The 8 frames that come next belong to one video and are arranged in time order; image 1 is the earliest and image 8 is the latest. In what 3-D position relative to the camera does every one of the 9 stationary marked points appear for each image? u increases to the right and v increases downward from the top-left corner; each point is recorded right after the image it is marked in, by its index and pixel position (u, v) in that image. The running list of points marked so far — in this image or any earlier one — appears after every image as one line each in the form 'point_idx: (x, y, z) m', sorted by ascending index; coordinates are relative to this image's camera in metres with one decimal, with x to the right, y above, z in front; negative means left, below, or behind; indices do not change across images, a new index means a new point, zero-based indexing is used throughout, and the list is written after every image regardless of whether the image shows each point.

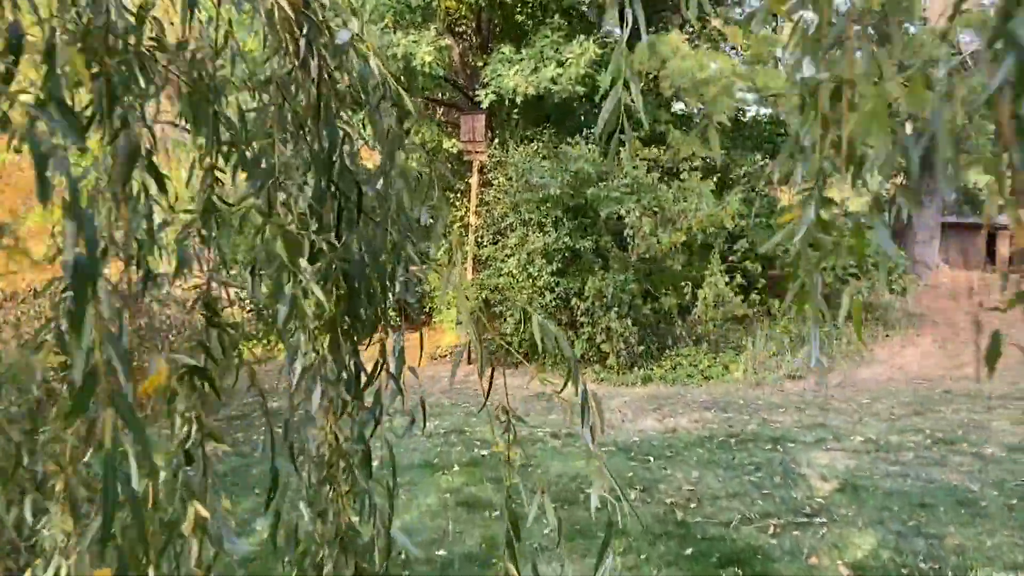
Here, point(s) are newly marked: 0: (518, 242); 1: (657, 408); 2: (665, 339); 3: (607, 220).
0: (+0.1, +0.5, +8.7) m
1: (+1.2, -1.0, +7.1) m
2: (+1.6, -0.5, +9.2) m
3: (+0.9, +0.7, +8.8) m
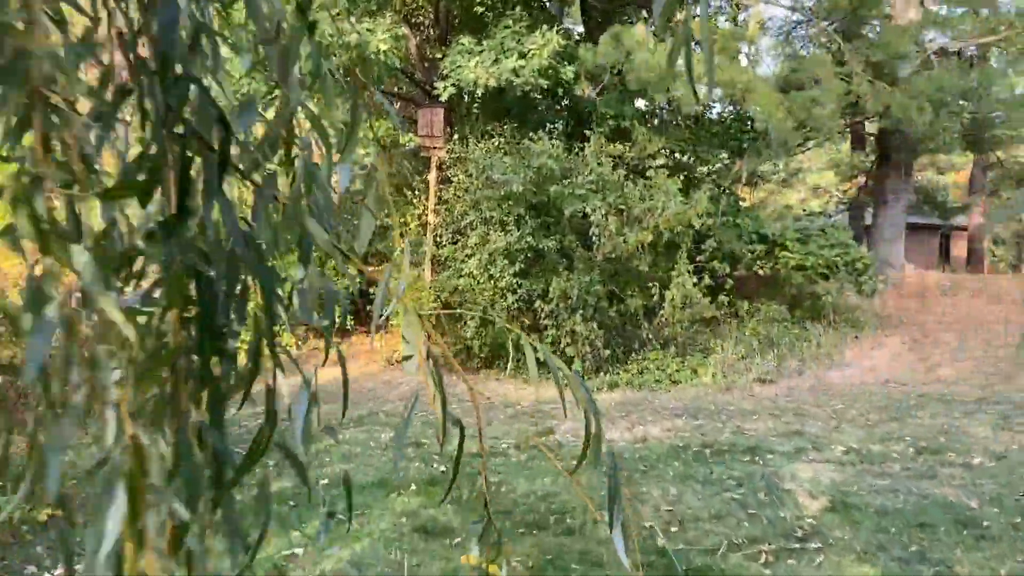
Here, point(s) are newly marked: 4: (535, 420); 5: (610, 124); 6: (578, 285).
0: (-0.3, +0.4, +8.3) m
1: (+0.9, -1.0, +6.8) m
2: (+1.2, -0.5, +8.9) m
3: (+0.6, +0.7, +8.4) m
4: (+0.2, -1.0, +6.5) m
5: (+1.0, +1.7, +9.2) m
6: (+0.6, 0.0, +8.2) m
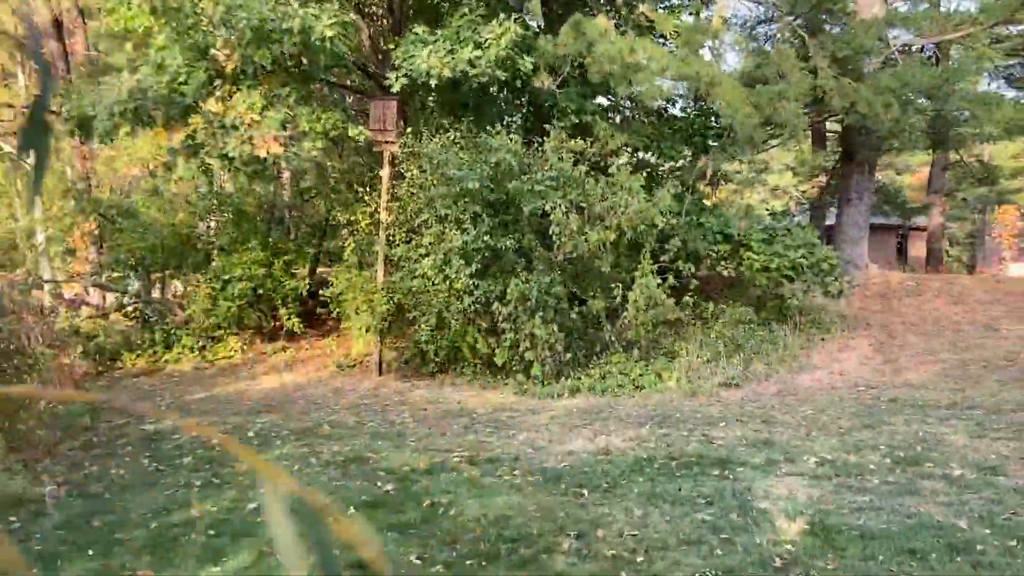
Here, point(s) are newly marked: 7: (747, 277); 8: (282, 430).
0: (-0.7, +0.4, +7.9) m
1: (+0.5, -1.0, +6.4) m
2: (+0.8, -0.6, +8.5) m
3: (+0.2, +0.7, +8.0) m
4: (-0.1, -1.0, +6.1) m
5: (+0.6, +1.7, +8.9) m
6: (+0.2, 0.0, +7.8) m
7: (+2.5, +0.1, +9.4) m
8: (-1.6, -1.0, +6.2) m
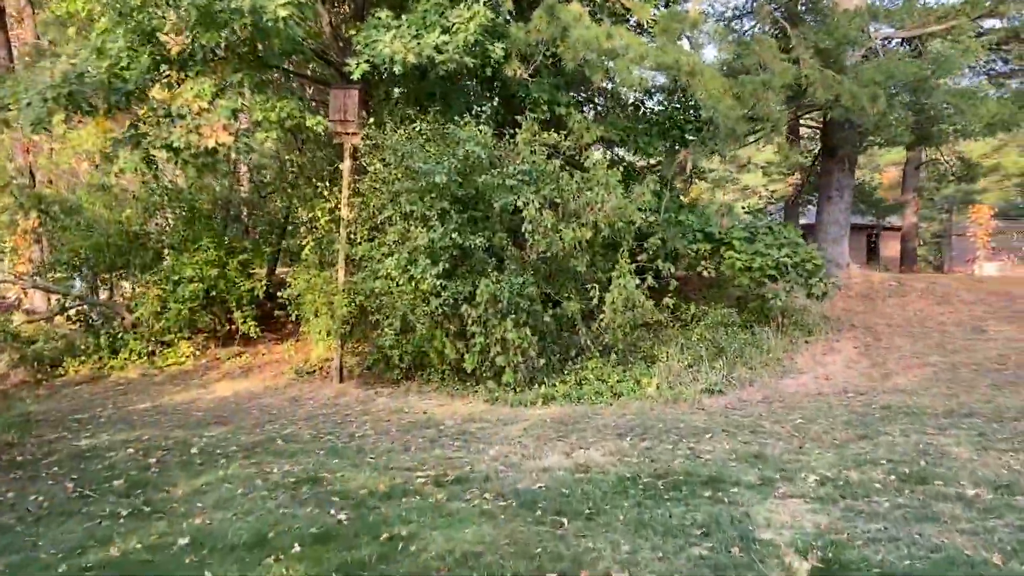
0: (-1.0, +0.4, +7.4) m
1: (+0.3, -1.0, +6.0) m
2: (+0.5, -0.6, +8.1) m
3: (-0.1, +0.6, +7.6) m
4: (-0.3, -1.0, +5.6) m
5: (+0.3, +1.7, +8.4) m
6: (0.0, 0.0, +7.3) m
7: (+2.2, +0.1, +8.9) m
8: (-1.8, -1.0, +5.6) m
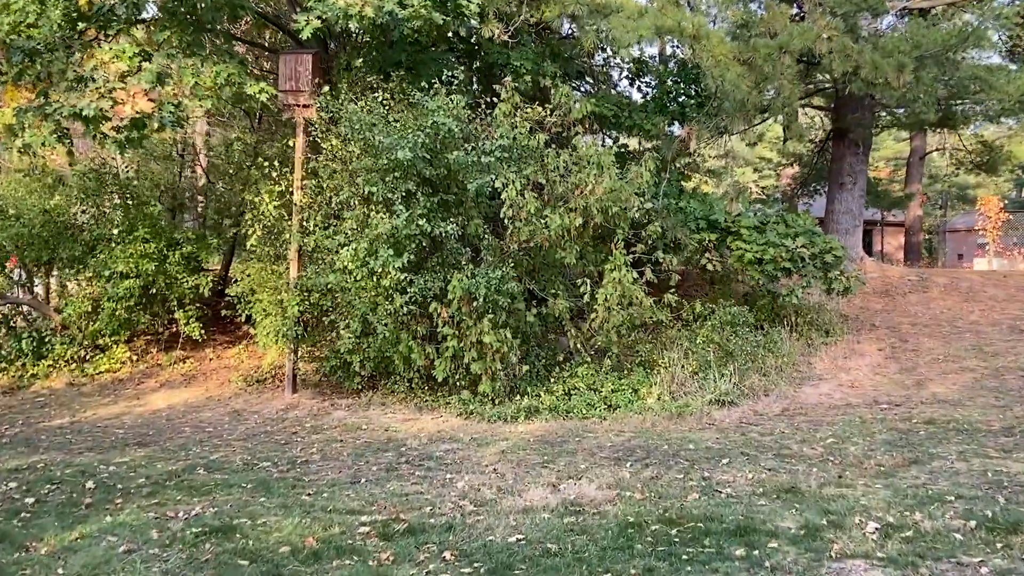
0: (-1.1, +0.4, +6.3) m
1: (+0.2, -1.0, +4.9) m
2: (+0.3, -0.5, +7.0) m
3: (-0.3, +0.7, +6.5) m
4: (-0.5, -1.0, +4.6) m
5: (+0.1, +1.7, +7.4) m
6: (-0.2, 0.0, +6.3) m
7: (+2.0, +0.1, +7.9) m
8: (-1.9, -1.0, +4.6) m
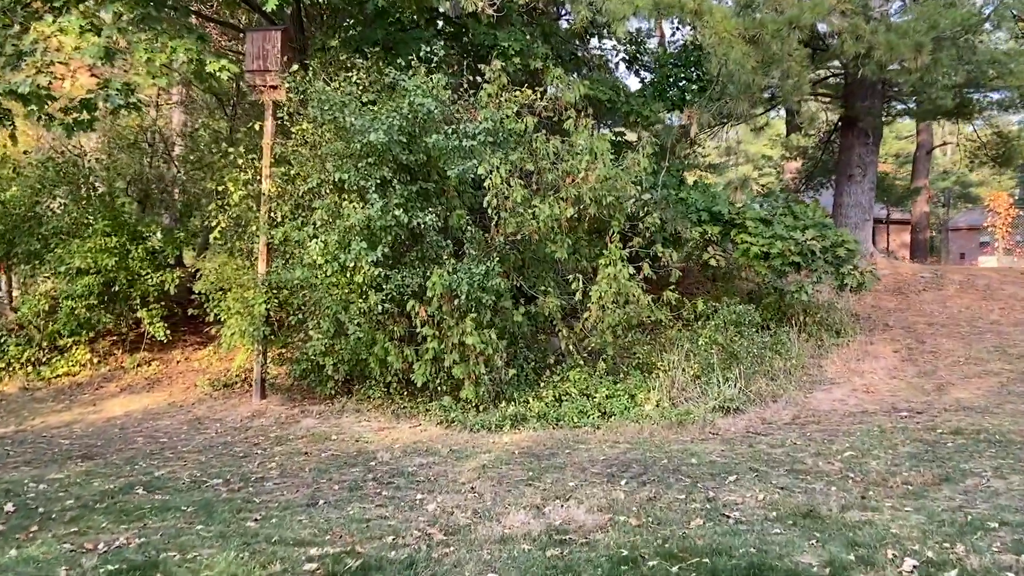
0: (-1.2, +0.5, +5.8) m
1: (+0.1, -0.9, +4.4) m
2: (+0.2, -0.5, +6.5) m
3: (-0.4, +0.7, +6.0) m
4: (-0.6, -0.9, +4.0) m
5: (0.0, +1.7, +6.8) m
6: (-0.3, +0.1, +5.7) m
7: (+1.9, +0.2, +7.4) m
8: (-2.0, -1.0, +4.0) m
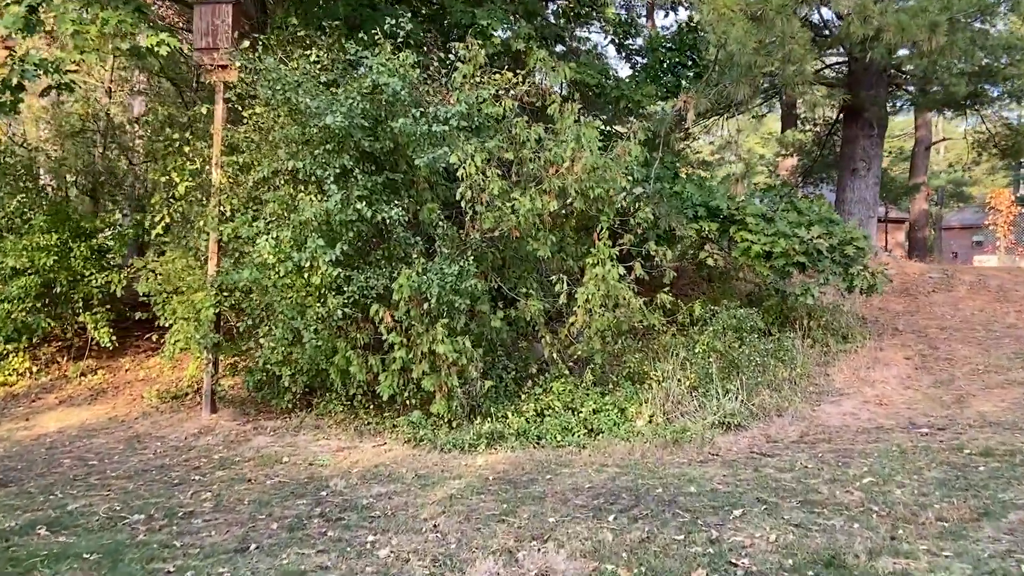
0: (-1.3, +0.5, +5.2) m
1: (0.0, -1.0, +3.8) m
2: (+0.1, -0.5, +5.9) m
3: (-0.5, +0.7, +5.4) m
4: (-0.7, -1.0, +3.4) m
5: (-0.1, +1.7, +6.2) m
6: (-0.4, +0.1, +5.1) m
7: (+1.7, +0.2, +6.8) m
8: (-2.1, -1.0, +3.4) m
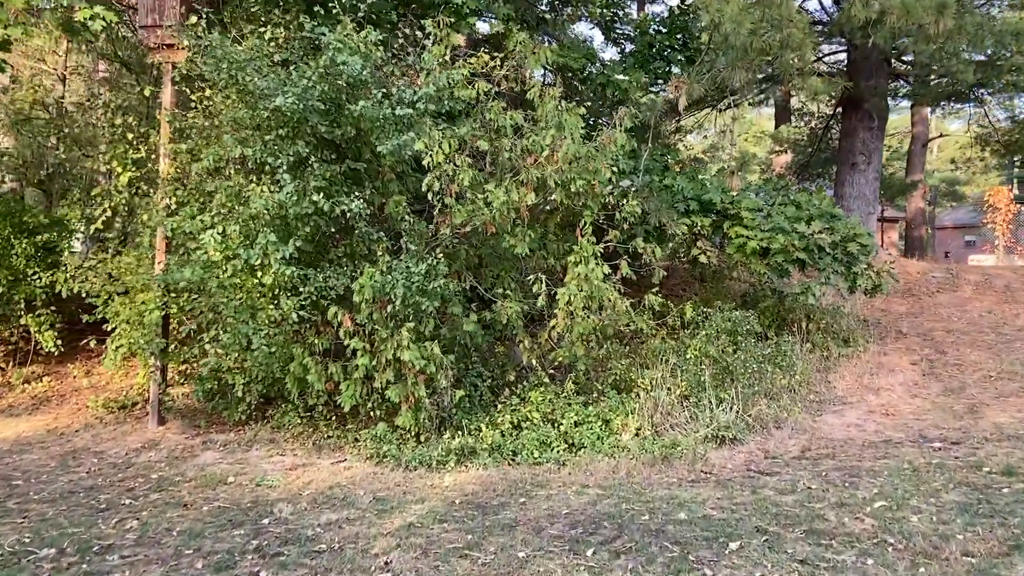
0: (-1.5, +0.5, +4.7) m
1: (-0.1, -1.0, +3.3) m
2: (-0.1, -0.5, +5.4) m
3: (-0.6, +0.7, +4.9) m
4: (-0.8, -1.0, +3.0) m
5: (-0.3, +1.7, +5.8) m
6: (-0.6, 0.0, +4.6) m
7: (+1.6, +0.2, +6.3) m
8: (-2.3, -1.0, +2.9) m
